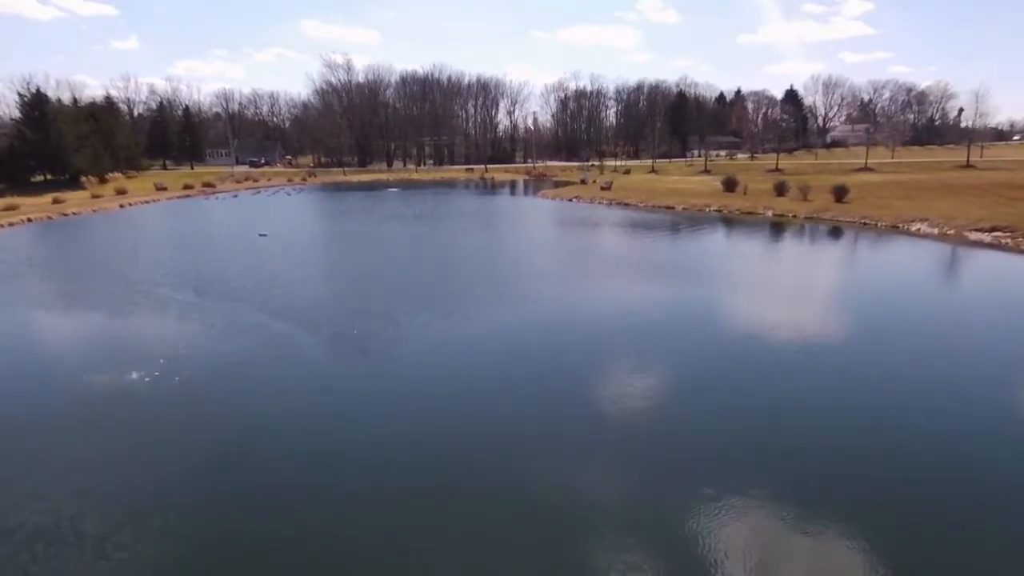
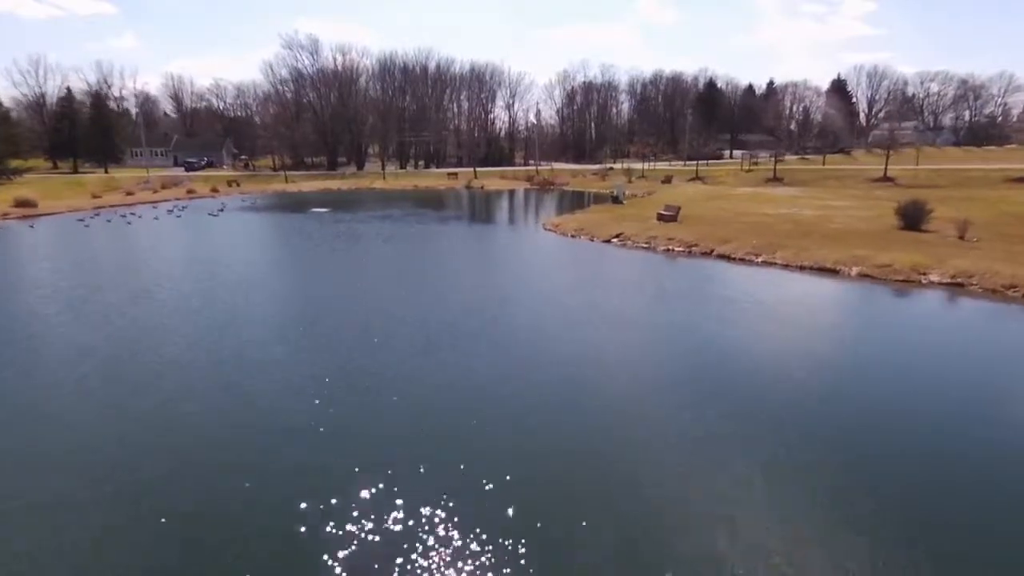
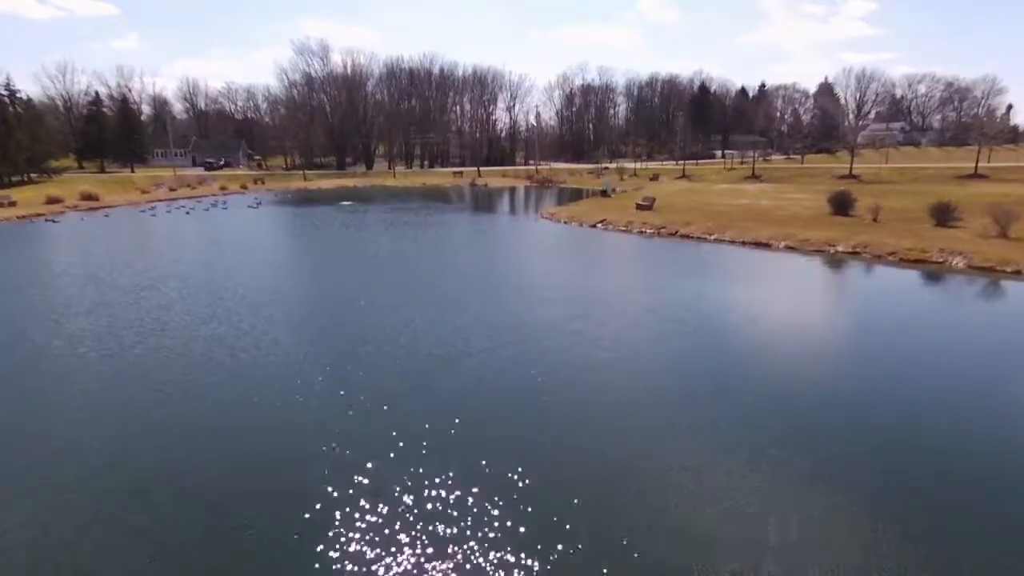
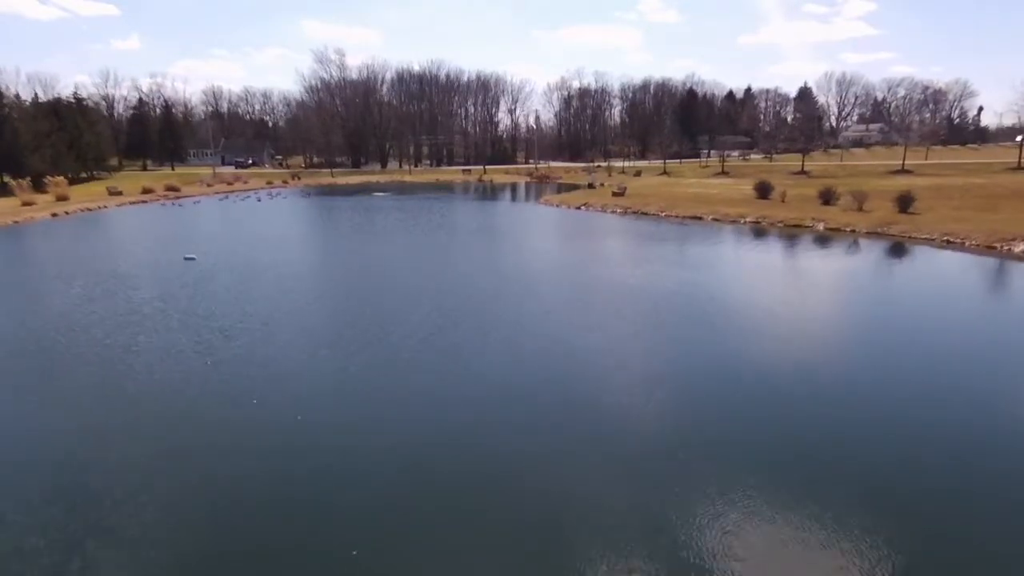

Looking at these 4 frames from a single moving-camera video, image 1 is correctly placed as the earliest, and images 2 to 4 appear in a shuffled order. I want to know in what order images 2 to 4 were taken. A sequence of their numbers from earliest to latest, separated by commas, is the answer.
4, 3, 2
